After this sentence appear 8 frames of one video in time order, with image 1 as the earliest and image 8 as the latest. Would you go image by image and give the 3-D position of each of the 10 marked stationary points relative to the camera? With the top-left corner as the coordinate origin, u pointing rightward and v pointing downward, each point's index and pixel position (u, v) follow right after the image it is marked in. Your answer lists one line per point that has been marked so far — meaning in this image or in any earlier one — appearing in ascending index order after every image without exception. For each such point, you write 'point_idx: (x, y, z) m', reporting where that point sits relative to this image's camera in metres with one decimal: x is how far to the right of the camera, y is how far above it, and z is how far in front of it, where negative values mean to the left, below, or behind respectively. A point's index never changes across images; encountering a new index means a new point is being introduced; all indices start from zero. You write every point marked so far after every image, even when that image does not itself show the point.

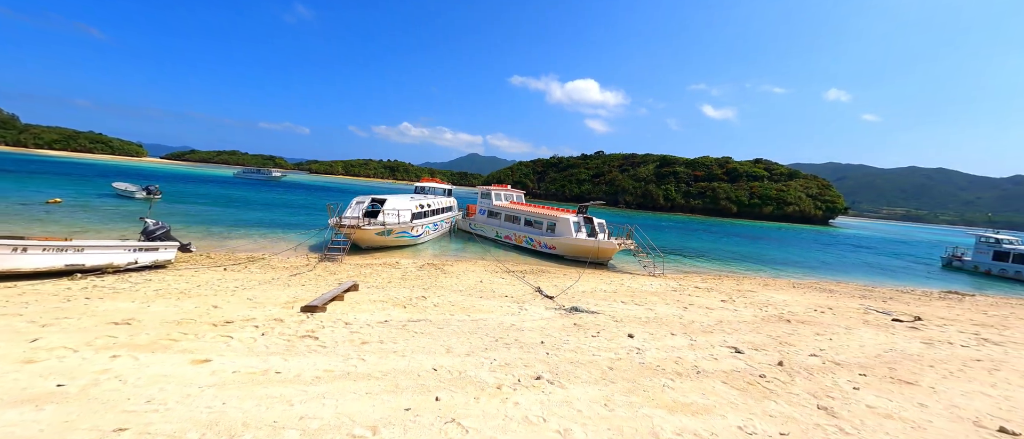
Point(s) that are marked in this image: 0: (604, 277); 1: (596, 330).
0: (+4.2, -2.6, +17.2) m
1: (+1.5, -2.0, +6.9) m
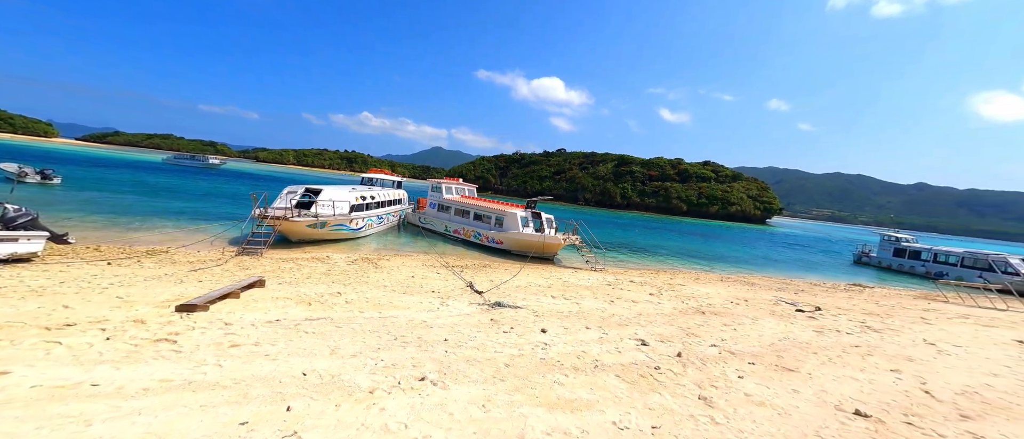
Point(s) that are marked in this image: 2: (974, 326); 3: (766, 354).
0: (+1.5, -2.3, +17.3) m
1: (-0.1, -1.8, +6.8) m
2: (+14.3, -3.3, +11.9) m
3: (+4.1, -2.2, +6.3) m
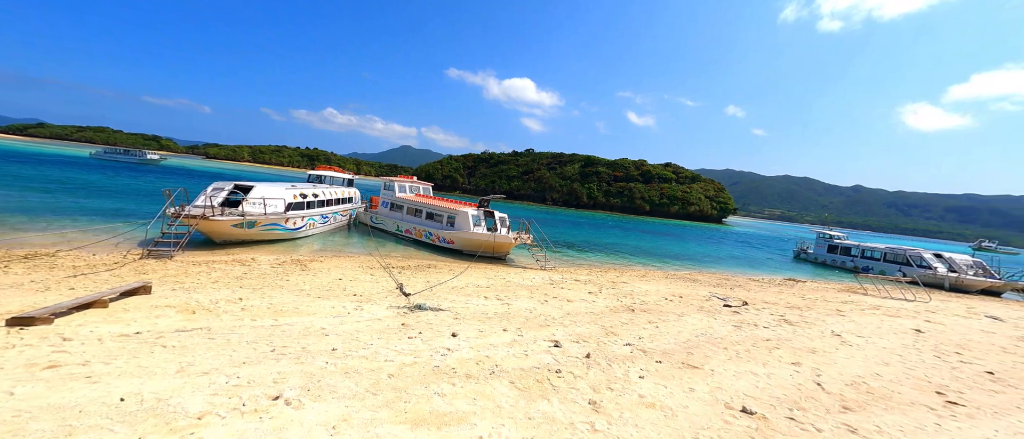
0: (-0.9, -2.3, +17.1) m
1: (-1.5, -1.8, +6.4) m
2: (+12.3, -3.3, +12.8) m
3: (+2.7, -2.2, +6.3) m
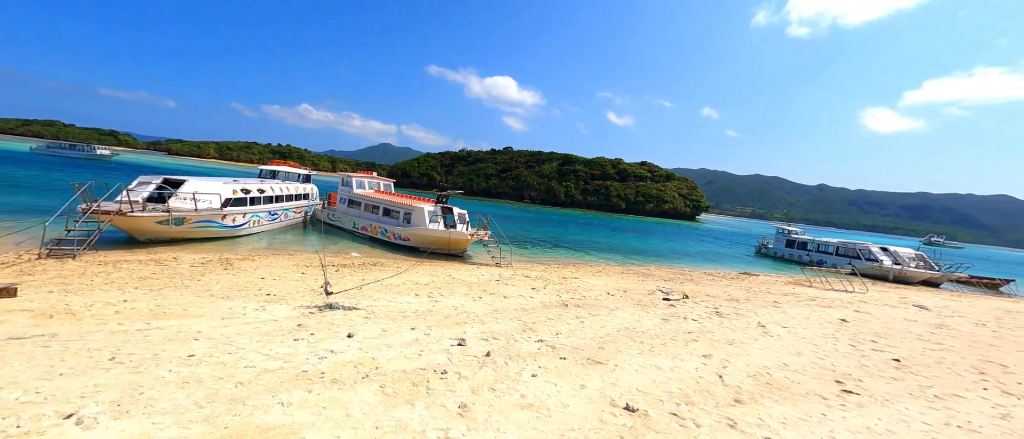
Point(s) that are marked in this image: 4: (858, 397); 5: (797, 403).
0: (-3.1, -2.1, +16.6) m
1: (-3.0, -1.7, +5.9) m
2: (+10.3, -3.0, +13.2) m
3: (+1.2, -2.0, +6.1) m
4: (+4.7, -2.4, +5.3) m
5: (+3.6, -2.3, +4.8) m
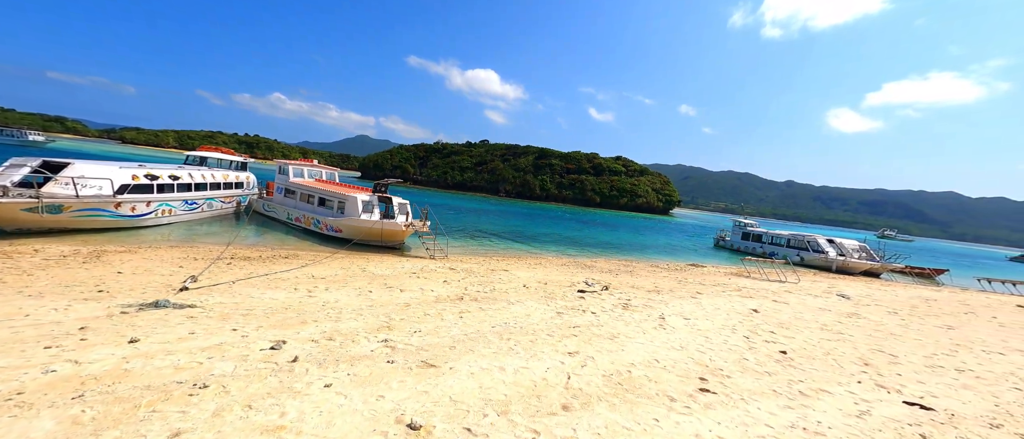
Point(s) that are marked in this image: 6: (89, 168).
0: (-6.1, -1.6, +15.6) m
1: (-5.3, -1.5, +4.9) m
2: (+7.6, -2.7, +13.1) m
3: (-1.1, -1.8, +5.4) m
4: (+2.5, -2.2, +4.8) m
5: (+1.4, -2.1, +4.3) m
6: (-17.2, +2.0, +15.8) m
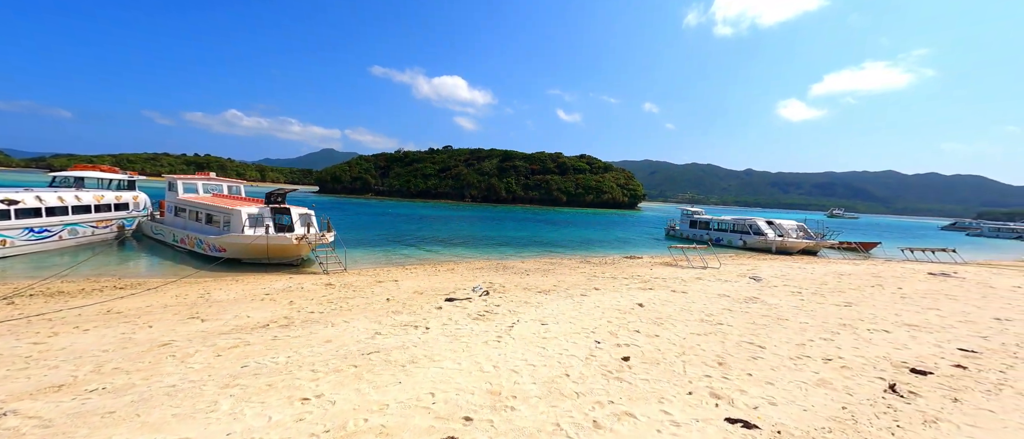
0: (-10.1, -2.2, +13.4) m
1: (-8.3, -1.8, +2.9) m
2: (+3.8, -2.3, +12.2) m
3: (-4.2, -1.9, +3.7) m
4: (-0.6, -2.1, +3.5) m
5: (-1.6, -2.0, +2.8) m
6: (-21.4, +0.7, +12.6) m
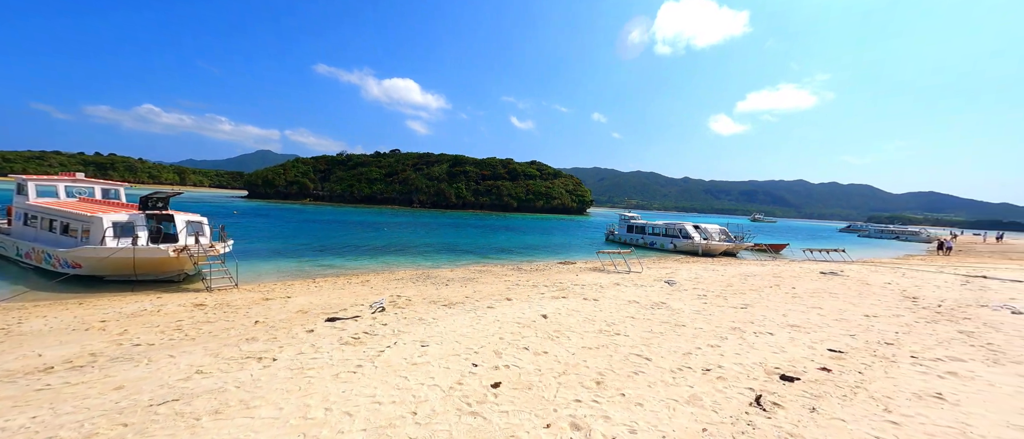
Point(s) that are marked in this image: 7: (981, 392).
0: (-13.0, -2.5, +11.0) m
1: (-9.8, -2.0, +0.8) m
2: (+0.8, -2.5, +11.7) m
3: (-5.8, -2.1, +2.3) m
4: (-2.2, -2.2, +2.5) m
5: (-3.2, -2.1, +1.8) m
6: (-24.1, +0.4, +8.7) m
7: (+7.6, -2.8, +6.3) m
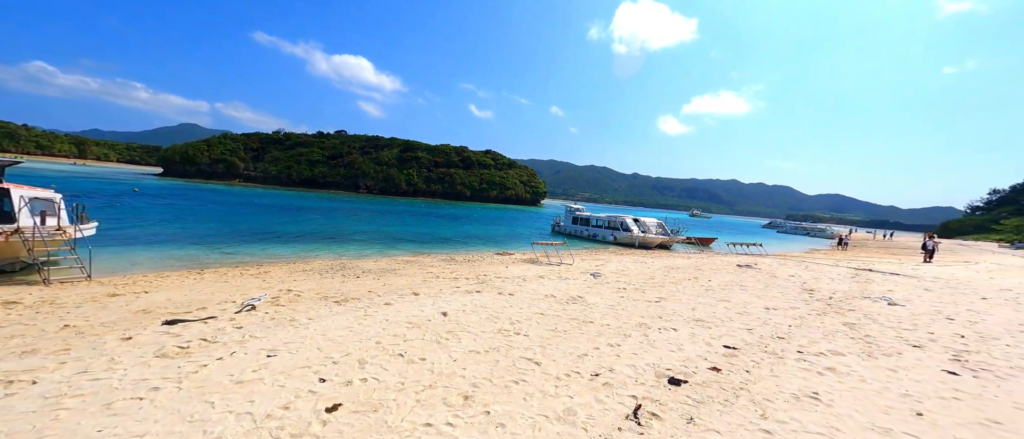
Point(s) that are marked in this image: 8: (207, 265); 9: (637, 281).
0: (-15.5, -1.9, +8.2) m
1: (-11.0, -1.7, -1.4) m
2: (-1.9, -2.2, +10.8) m
3: (-7.2, -1.8, +0.5) m
4: (-3.7, -2.1, +1.2) m
5: (-4.5, -2.0, +0.4) m
6: (-26.1, +1.2, +4.4) m
7: (+5.6, -2.8, +6.3) m
8: (-14.6, -1.9, +18.0) m
9: (+5.8, -2.9, +18.2) m
